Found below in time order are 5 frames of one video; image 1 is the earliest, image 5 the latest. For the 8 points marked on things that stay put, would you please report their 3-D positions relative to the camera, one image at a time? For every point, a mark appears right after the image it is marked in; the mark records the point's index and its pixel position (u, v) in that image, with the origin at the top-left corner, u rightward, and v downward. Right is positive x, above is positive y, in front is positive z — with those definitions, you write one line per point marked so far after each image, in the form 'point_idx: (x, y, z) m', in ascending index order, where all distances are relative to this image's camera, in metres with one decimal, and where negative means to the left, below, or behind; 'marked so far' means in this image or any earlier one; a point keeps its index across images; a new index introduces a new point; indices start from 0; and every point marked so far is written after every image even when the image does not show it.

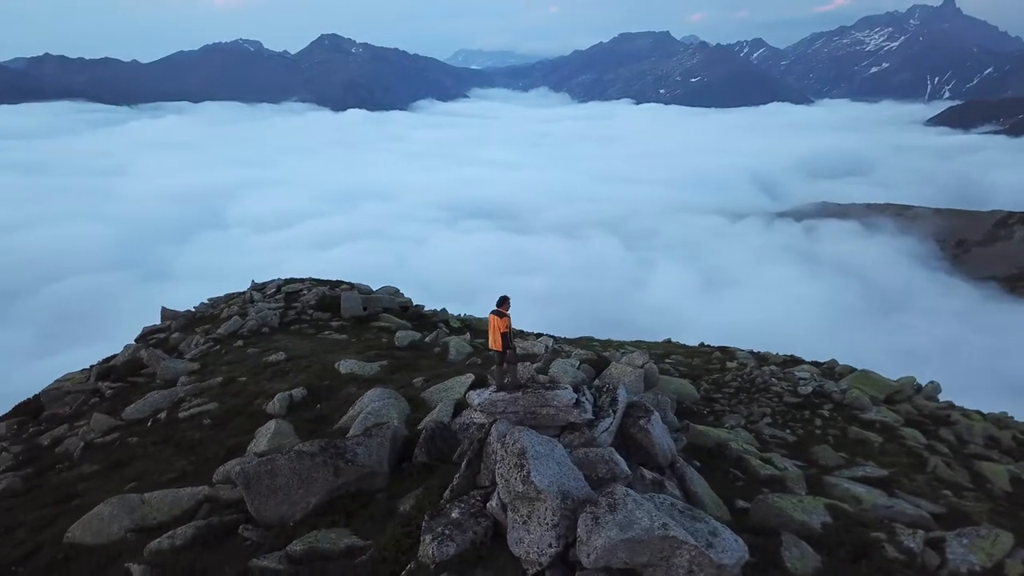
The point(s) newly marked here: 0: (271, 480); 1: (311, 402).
0: (-3.8, -3.1, +12.8) m
1: (-4.9, -2.7, +19.6) m
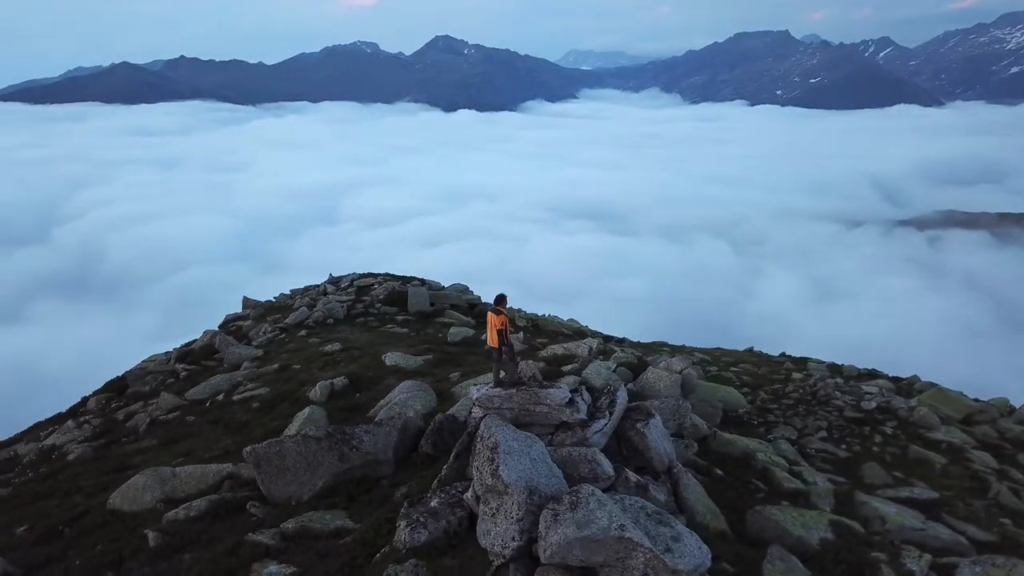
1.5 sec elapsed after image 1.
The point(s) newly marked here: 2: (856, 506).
0: (-3.9, -2.9, +13.5) m
1: (-4.1, -2.6, +20.4) m
2: (+6.8, -4.3, +15.9) m
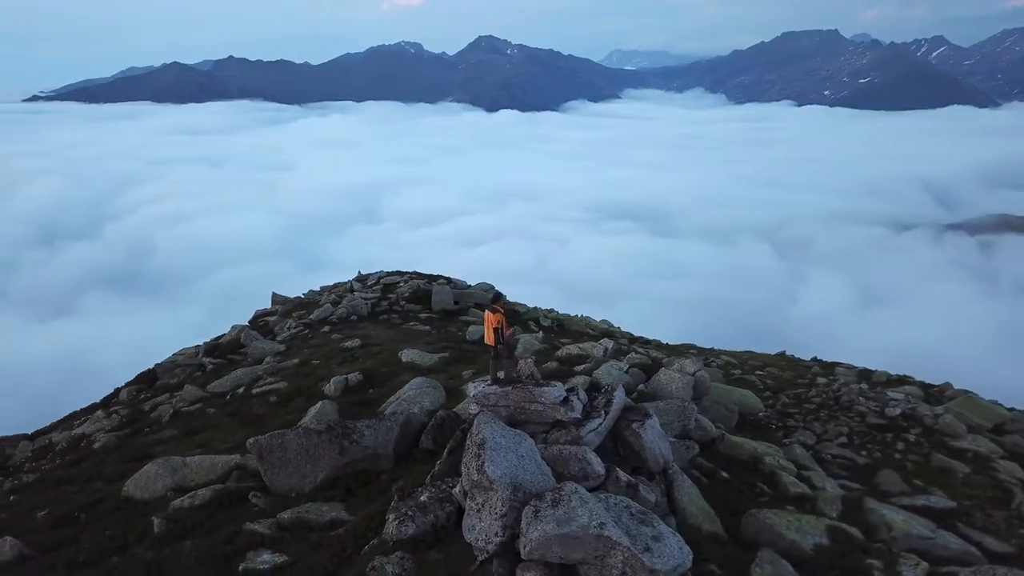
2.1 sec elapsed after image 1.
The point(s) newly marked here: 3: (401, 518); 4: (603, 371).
0: (-3.9, -2.8, +13.8) m
1: (-3.8, -2.5, +20.7) m
2: (+6.9, -4.4, +15.7) m
3: (-1.5, -3.2, +11.0) m
4: (+2.3, -2.0, +20.0) m
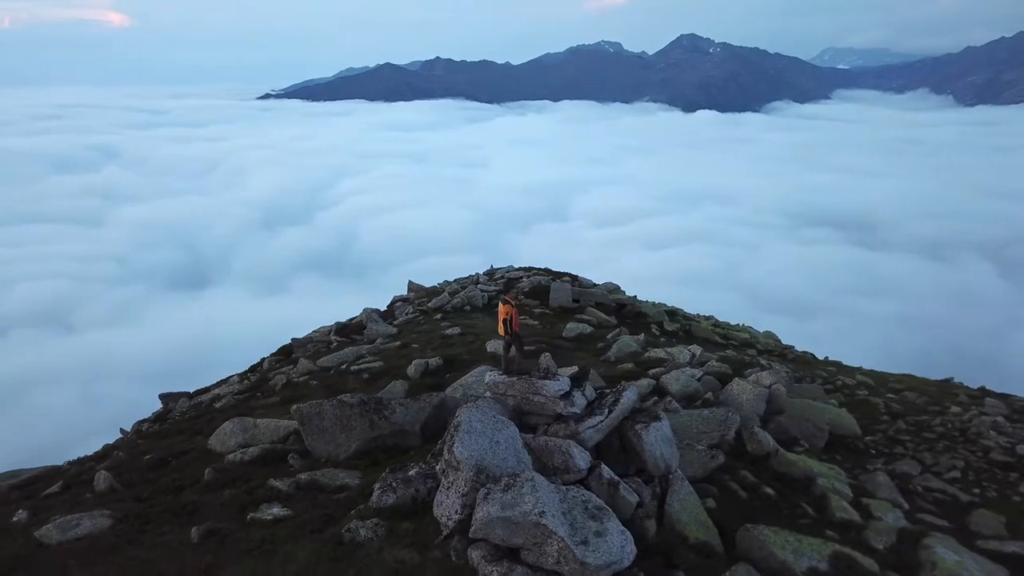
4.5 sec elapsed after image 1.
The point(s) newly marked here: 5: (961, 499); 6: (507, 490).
0: (-3.6, -2.5, +15.1) m
1: (-1.9, -2.2, +21.8) m
2: (+7.3, -4.7, +14.5) m
3: (-1.8, -3.0, +11.8) m
4: (+3.9, -2.1, +19.7) m
5: (+10.9, -5.1, +19.4) m
6: (-0.1, -2.6, +10.4) m
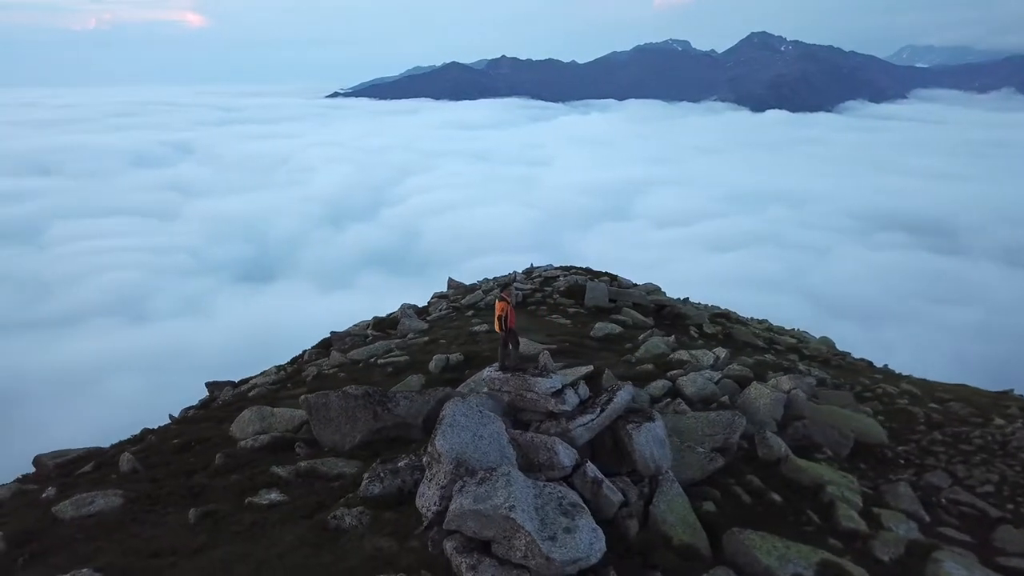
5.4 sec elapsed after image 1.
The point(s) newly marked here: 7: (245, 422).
0: (-3.5, -2.4, +15.5) m
1: (-1.3, -2.1, +22.0) m
2: (+7.2, -4.8, +14.1) m
3: (-2.1, -2.9, +12.1) m
4: (+4.3, -2.1, +19.5) m
5: (+11.1, -5.3, +18.8) m
6: (-0.4, -2.5, +10.5) m
7: (-6.0, -3.0, +17.9) m
